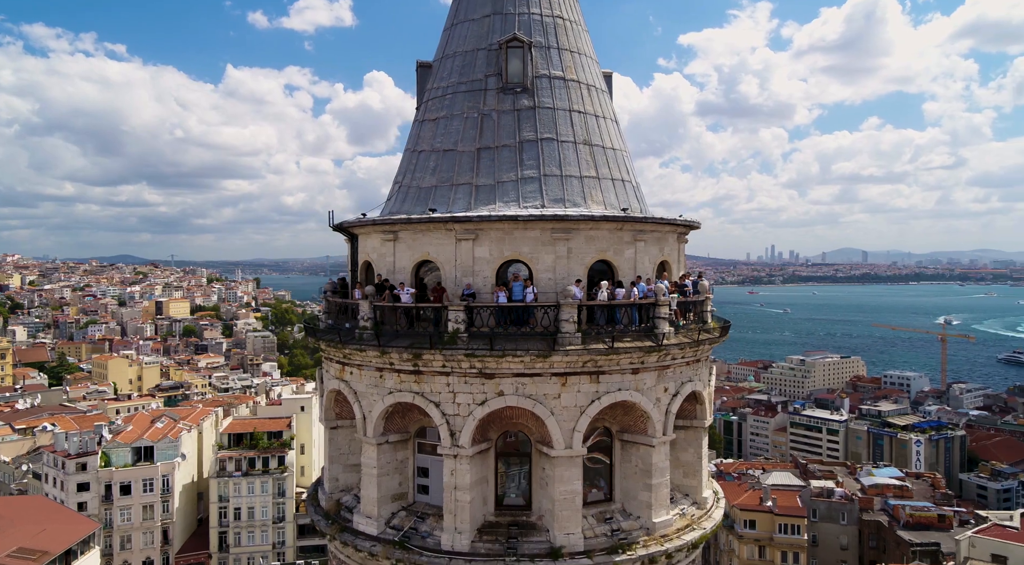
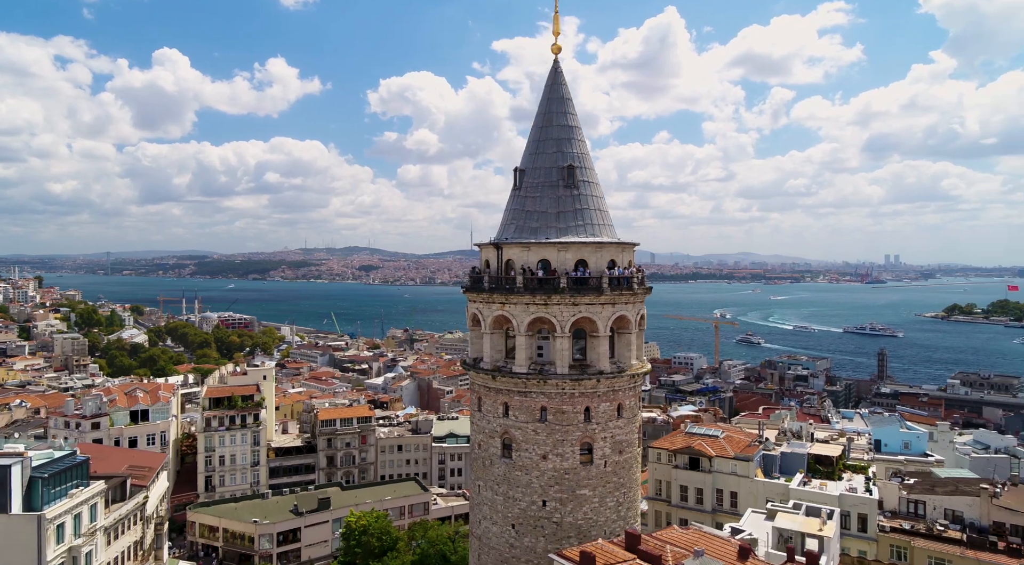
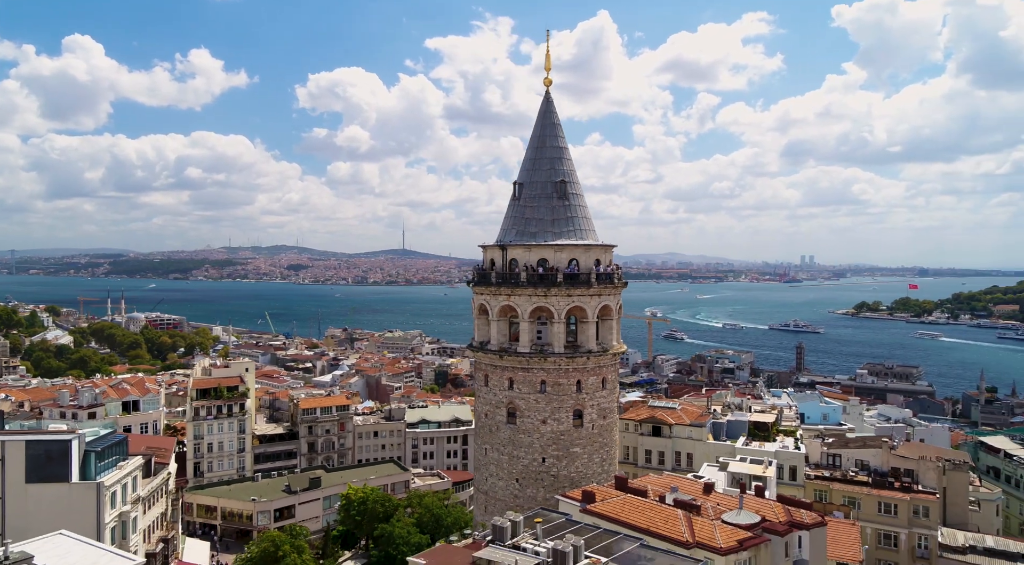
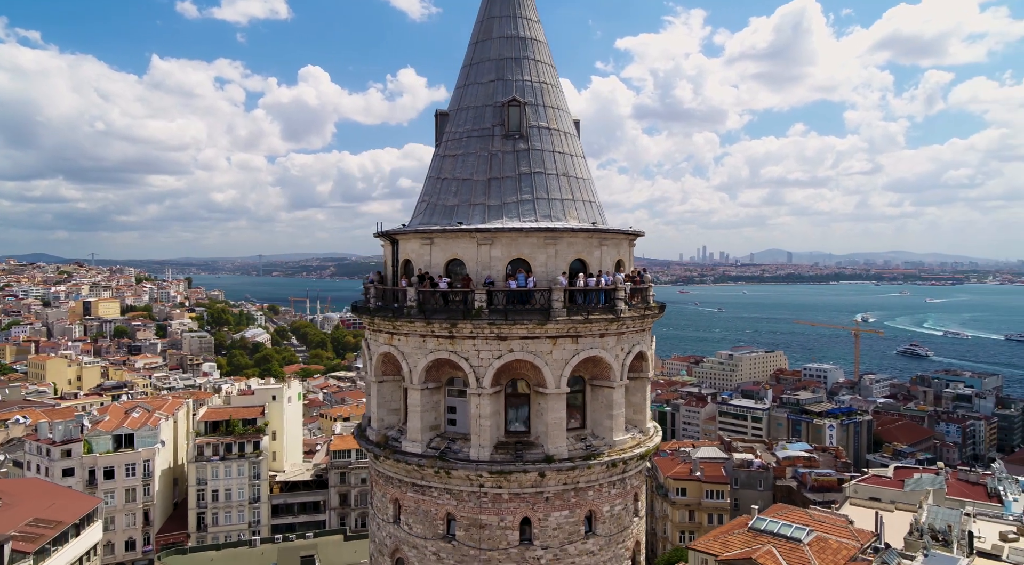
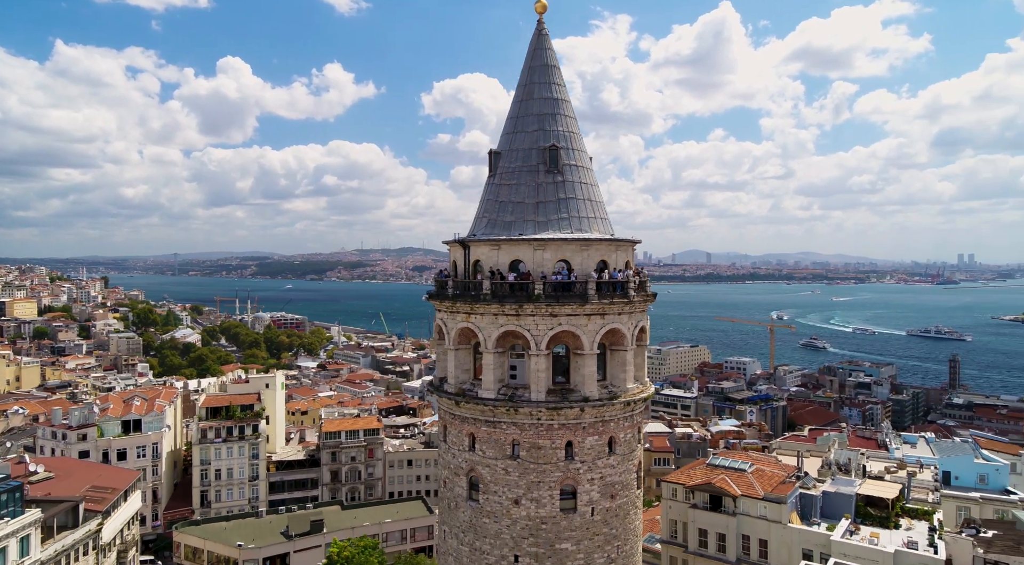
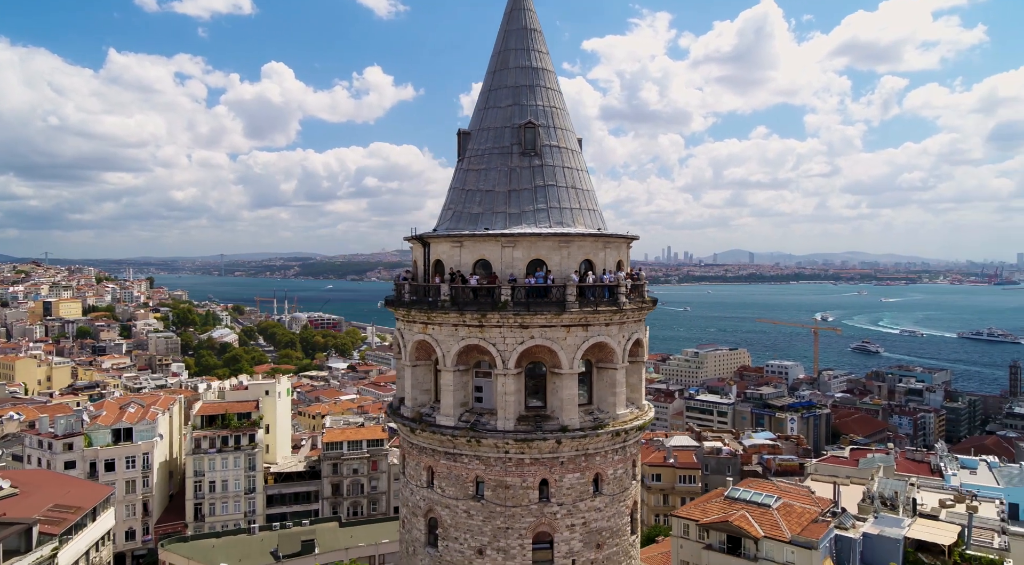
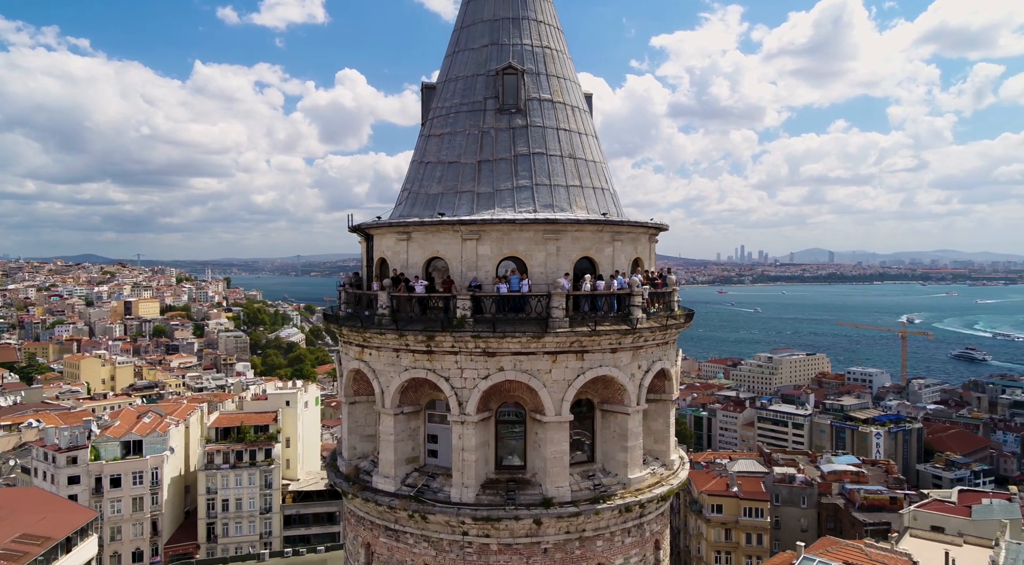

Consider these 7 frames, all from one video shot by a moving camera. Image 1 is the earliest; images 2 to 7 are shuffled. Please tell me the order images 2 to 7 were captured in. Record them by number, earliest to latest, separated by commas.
7, 4, 6, 5, 2, 3
